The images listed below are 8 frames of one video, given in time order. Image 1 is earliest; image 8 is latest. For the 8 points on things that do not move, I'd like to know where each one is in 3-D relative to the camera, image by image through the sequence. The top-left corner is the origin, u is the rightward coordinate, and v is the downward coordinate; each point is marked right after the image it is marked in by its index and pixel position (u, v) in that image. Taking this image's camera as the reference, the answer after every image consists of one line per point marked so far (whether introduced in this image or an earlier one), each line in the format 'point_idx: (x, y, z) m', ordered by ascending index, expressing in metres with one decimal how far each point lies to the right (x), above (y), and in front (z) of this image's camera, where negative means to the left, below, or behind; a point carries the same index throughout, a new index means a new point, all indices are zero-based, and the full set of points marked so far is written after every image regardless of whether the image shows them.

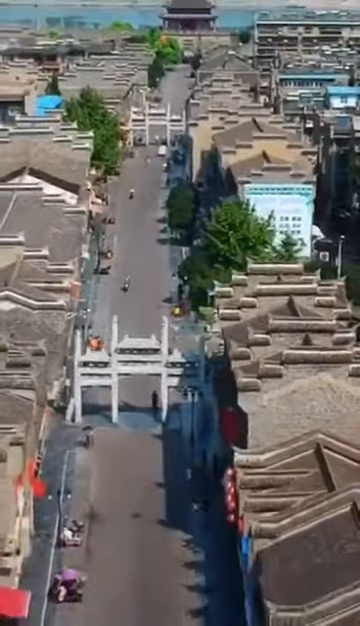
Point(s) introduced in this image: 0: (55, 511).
0: (-1.9, -2.9, +19.6) m
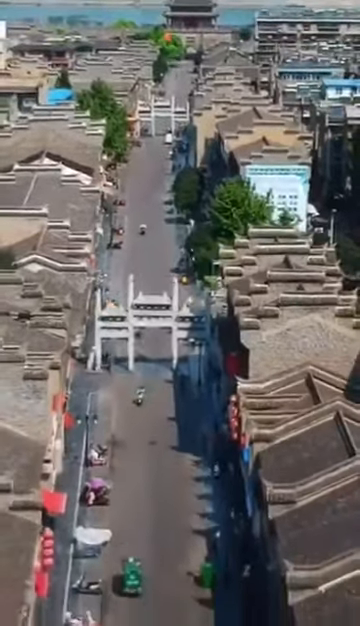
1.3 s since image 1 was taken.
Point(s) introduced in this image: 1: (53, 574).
0: (-1.7, -2.1, +22.7) m
1: (-1.7, -3.6, +17.4) m
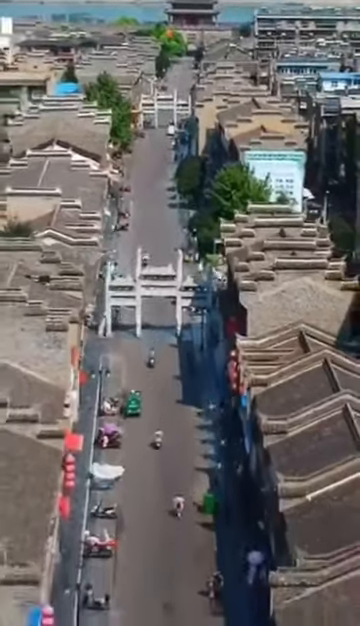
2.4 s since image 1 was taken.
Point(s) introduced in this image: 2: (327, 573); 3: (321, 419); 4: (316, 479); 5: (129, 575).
0: (-1.6, -1.5, +25.0) m
1: (-1.6, -2.9, +19.6) m
2: (+1.6, -2.8, +13.8) m
3: (+1.9, -1.5, +18.0) m
4: (+1.7, -2.1, +16.0) m
5: (-0.7, -3.6, +17.9) m
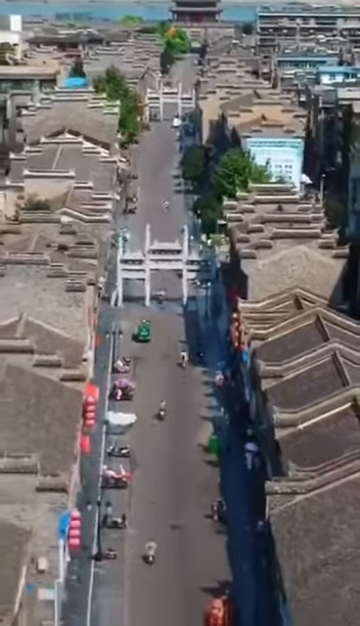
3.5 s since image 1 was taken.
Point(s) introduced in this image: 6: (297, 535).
0: (-1.5, -0.8, +27.3) m
1: (-1.5, -2.2, +22.0) m
2: (+1.7, -2.1, +16.1) m
3: (+2.1, -0.8, +20.3) m
4: (+1.8, -1.4, +18.3) m
5: (-0.6, -2.9, +20.2) m
6: (+1.4, -2.6, +15.3) m
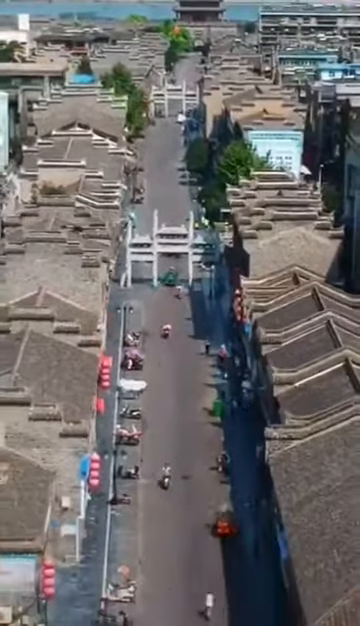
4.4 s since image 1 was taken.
0: (-1.4, -0.3, +29.2) m
1: (-1.4, -1.7, +23.9) m
2: (+1.8, -1.6, +18.0) m
3: (+2.2, -0.3, +22.2) m
4: (+1.9, -0.9, +20.2) m
5: (-0.5, -2.4, +22.1) m
6: (+1.5, -2.1, +17.2) m
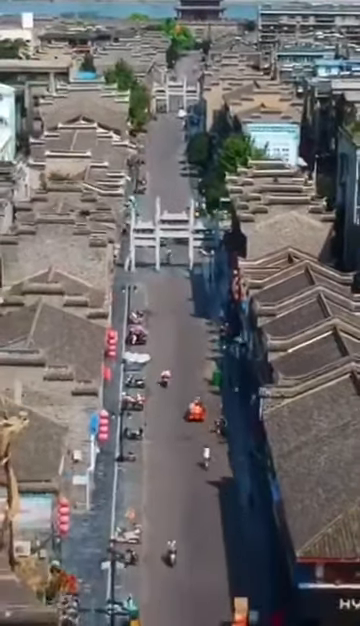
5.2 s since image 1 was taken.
0: (-1.3, +0.2, +30.9) m
1: (-1.3, -1.3, +25.6) m
2: (+1.8, -1.2, +19.7) m
3: (+2.2, +0.2, +23.9) m
4: (+1.9, -0.4, +21.9) m
5: (-0.5, -2.0, +23.8) m
6: (+1.5, -1.6, +18.9) m
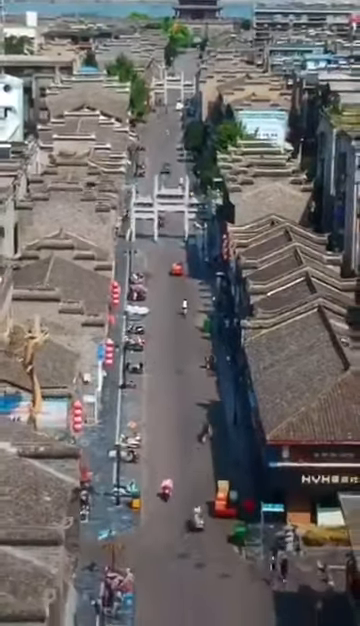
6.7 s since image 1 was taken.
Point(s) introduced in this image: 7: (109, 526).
0: (-1.5, +1.2, +34.5) m
1: (-1.4, -0.3, +29.2) m
2: (+1.7, -0.1, +23.3) m
3: (+2.1, +1.2, +27.5) m
4: (+1.8, +0.6, +25.6) m
5: (-0.6, -1.0, +27.5) m
6: (+1.4, -0.6, +22.5) m
7: (-1.1, -3.1, +19.2) m
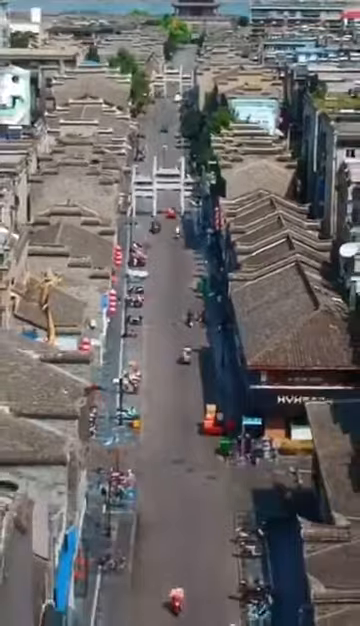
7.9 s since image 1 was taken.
0: (-1.6, +2.1, +37.8) m
1: (-1.6, +0.7, +32.5) m
2: (+1.6, +0.8, +26.6) m
3: (+2.0, +2.1, +30.8) m
4: (+1.7, +1.5, +28.9) m
5: (-0.7, 0.0, +30.8) m
6: (+1.3, +0.3, +25.8) m
7: (-1.2, -2.2, +22.5) m
